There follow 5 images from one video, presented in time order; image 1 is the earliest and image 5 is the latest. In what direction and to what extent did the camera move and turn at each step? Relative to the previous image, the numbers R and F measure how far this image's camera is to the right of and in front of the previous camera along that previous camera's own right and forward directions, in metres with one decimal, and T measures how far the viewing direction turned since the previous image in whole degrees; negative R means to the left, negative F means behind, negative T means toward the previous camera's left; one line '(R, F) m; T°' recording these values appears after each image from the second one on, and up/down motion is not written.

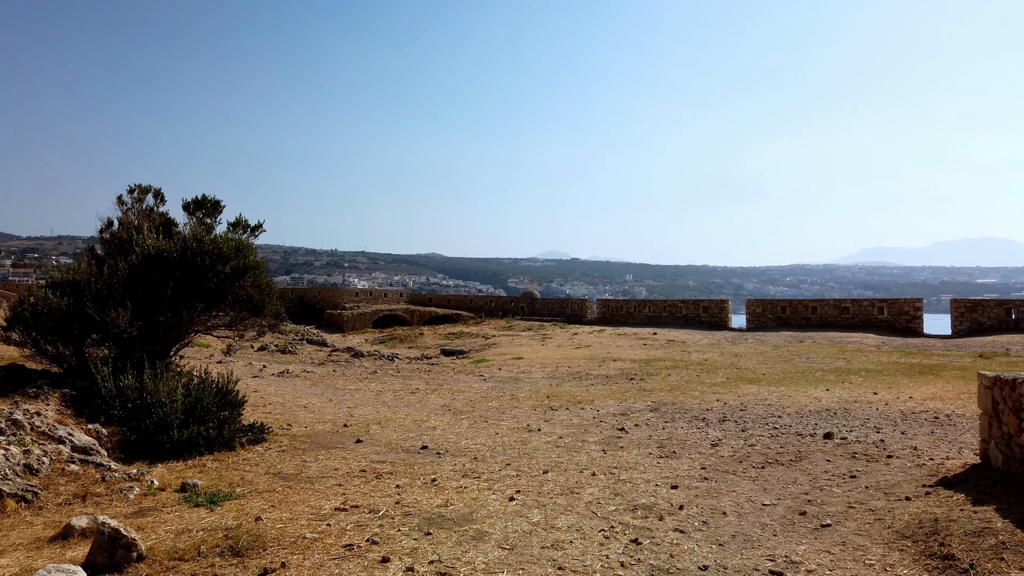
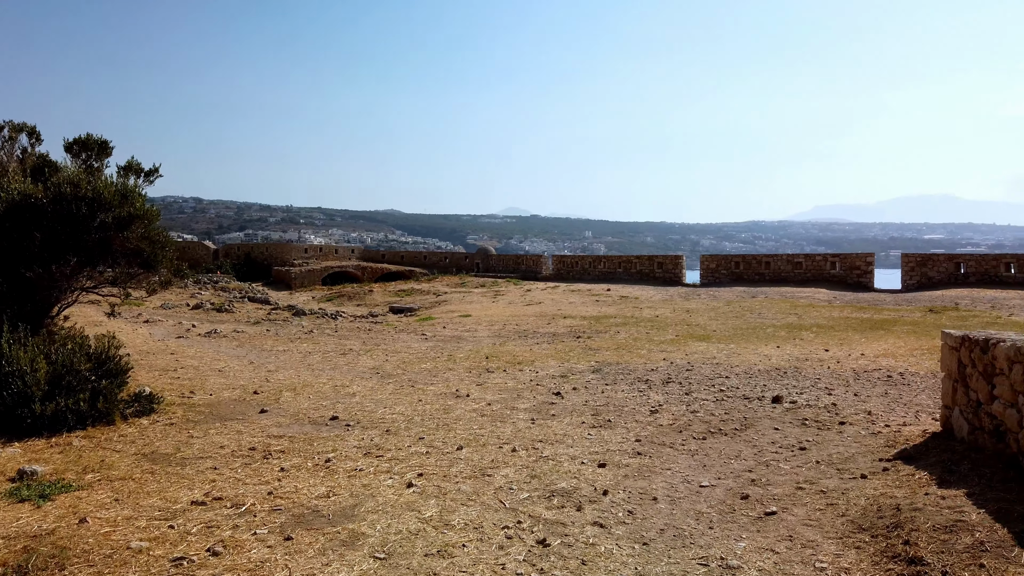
(+0.4, +0.8) m; +3°
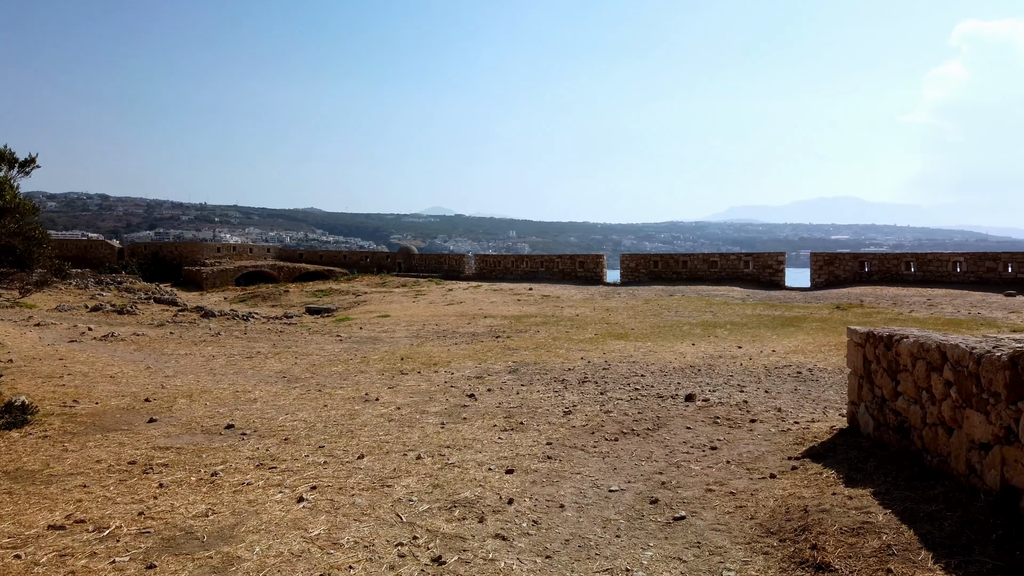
(+0.1, +0.2) m; +6°
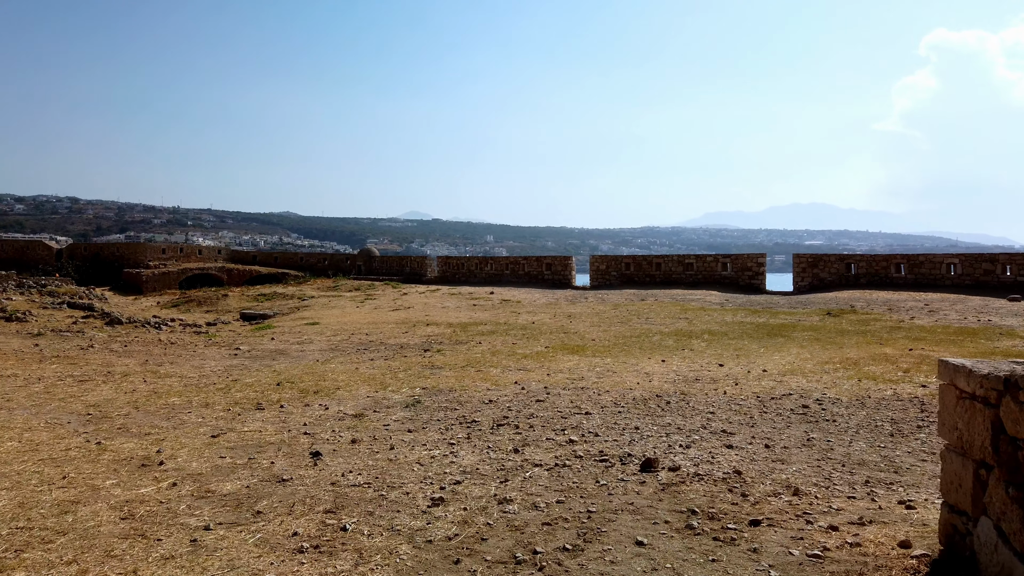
(+0.7, +2.6) m; +2°
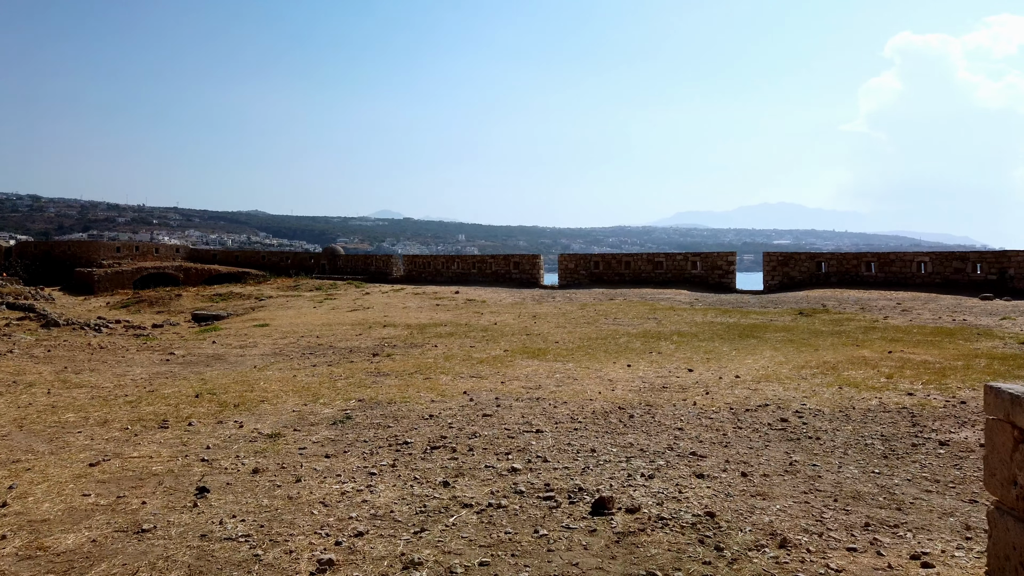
(+0.2, +0.8) m; +2°
